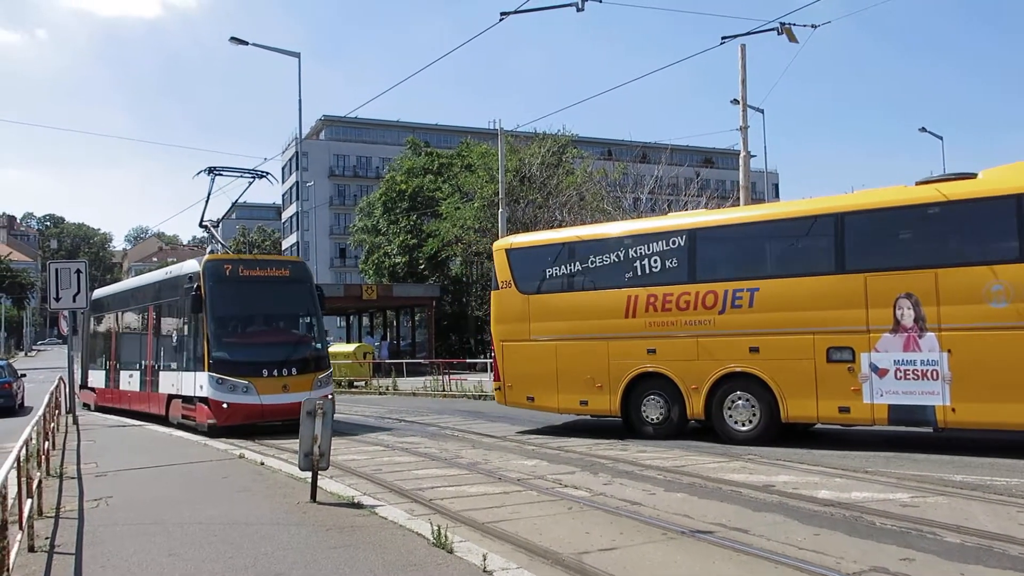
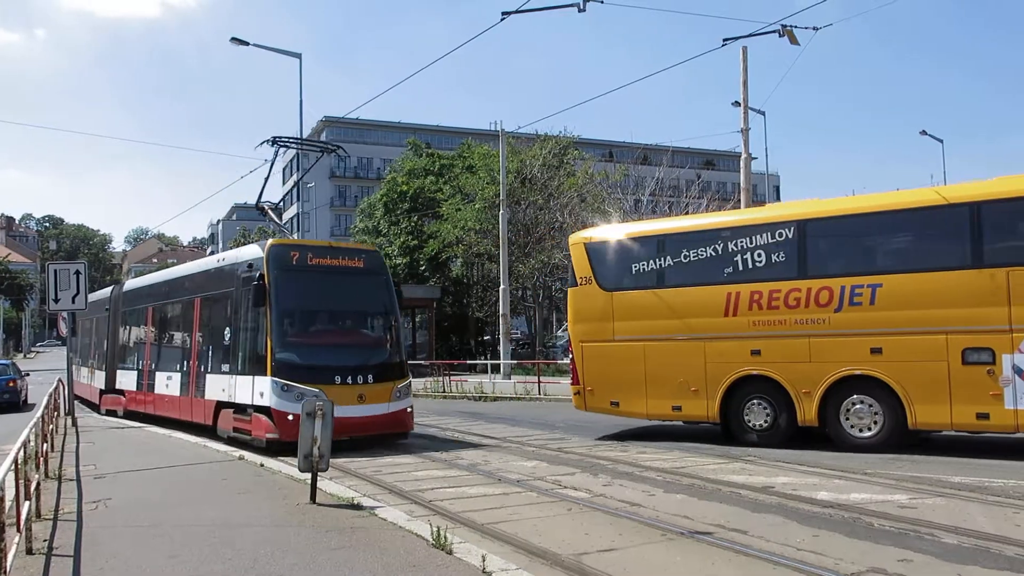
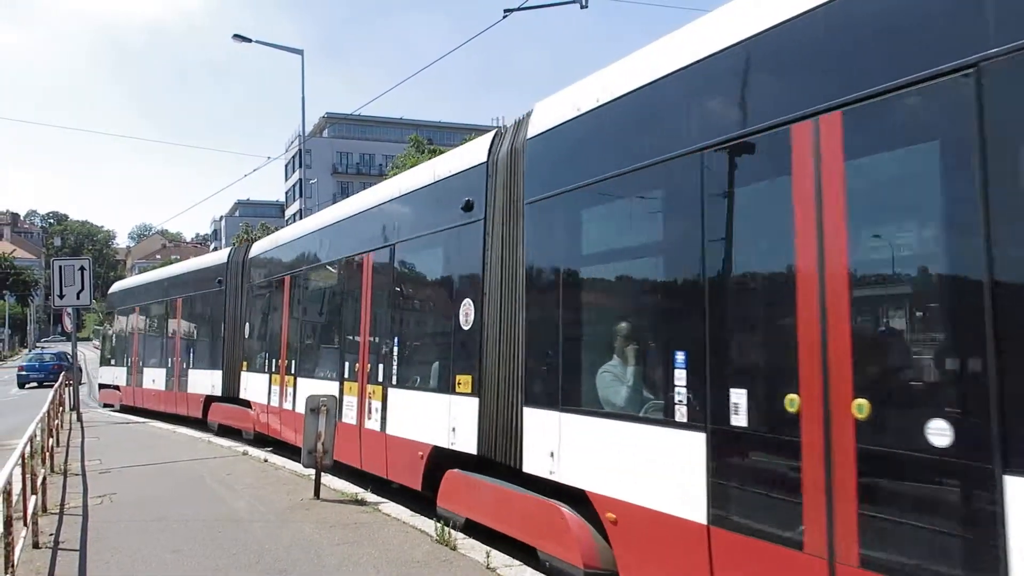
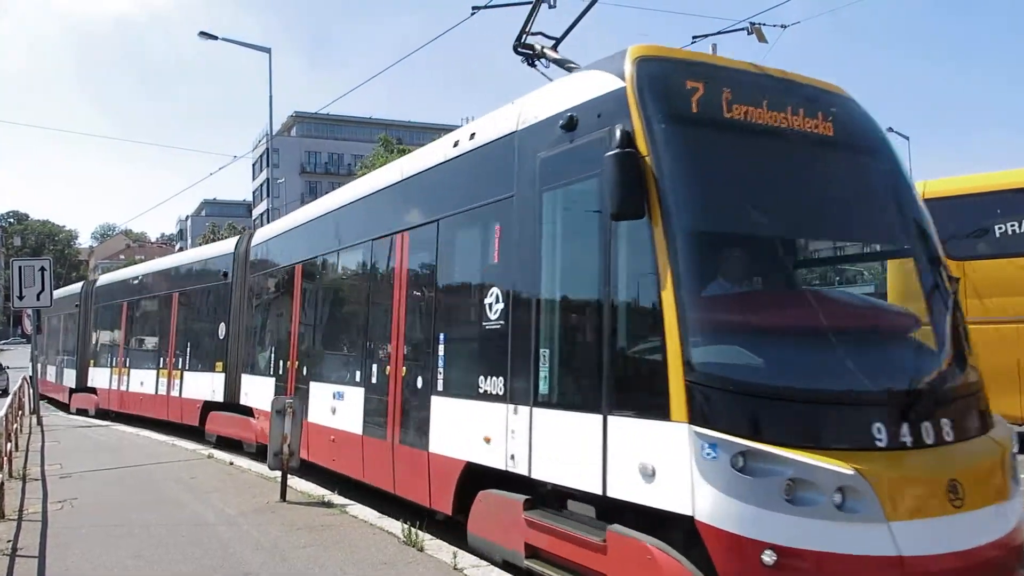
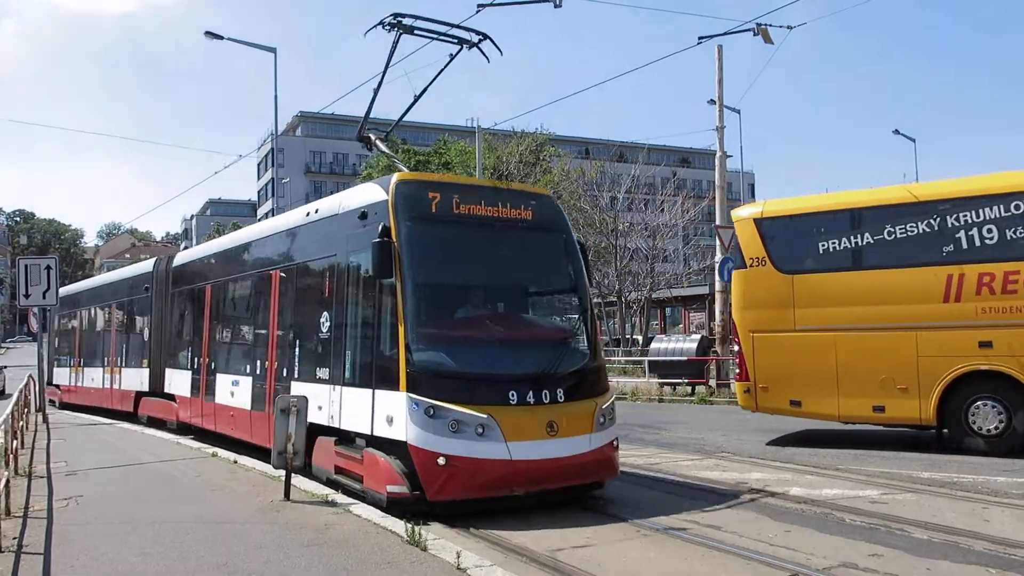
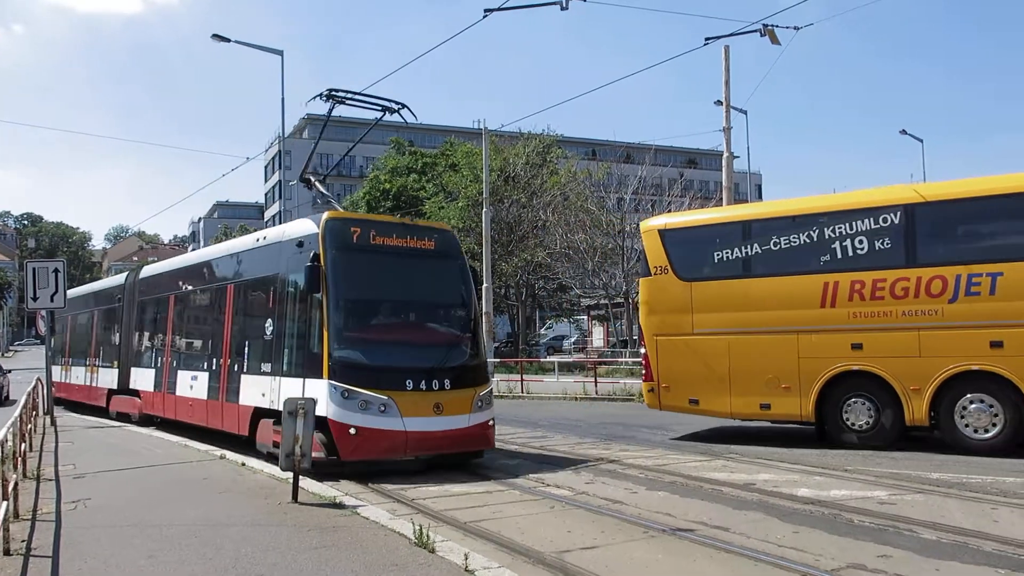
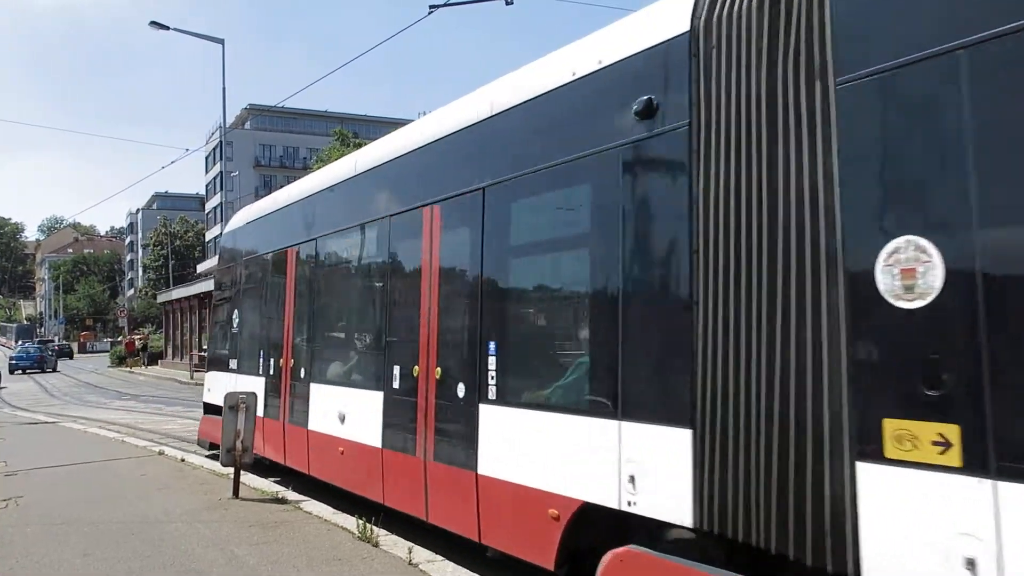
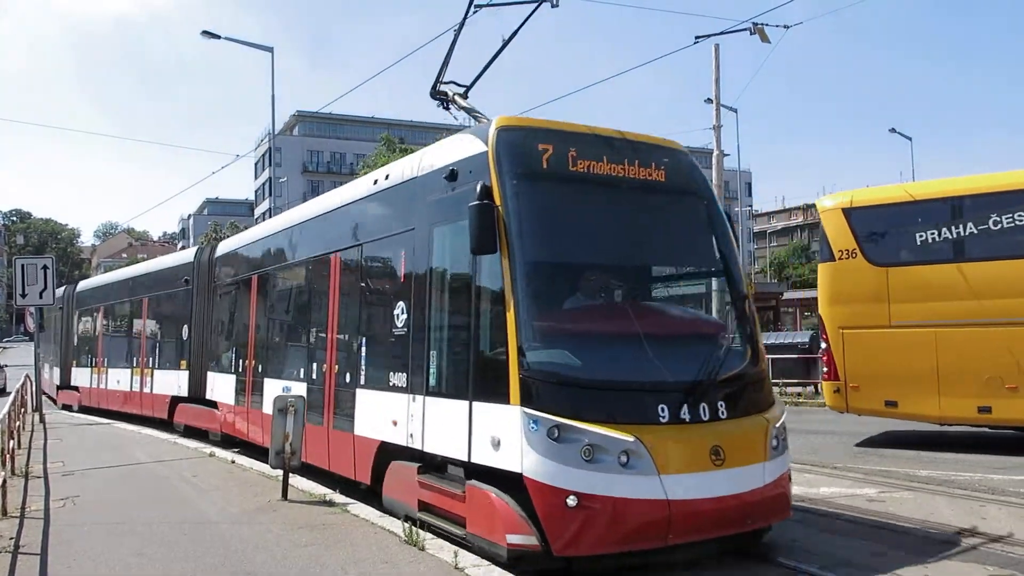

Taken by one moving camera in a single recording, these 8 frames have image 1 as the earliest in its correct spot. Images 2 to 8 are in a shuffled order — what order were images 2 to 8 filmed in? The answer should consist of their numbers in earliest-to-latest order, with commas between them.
2, 6, 5, 8, 4, 3, 7
